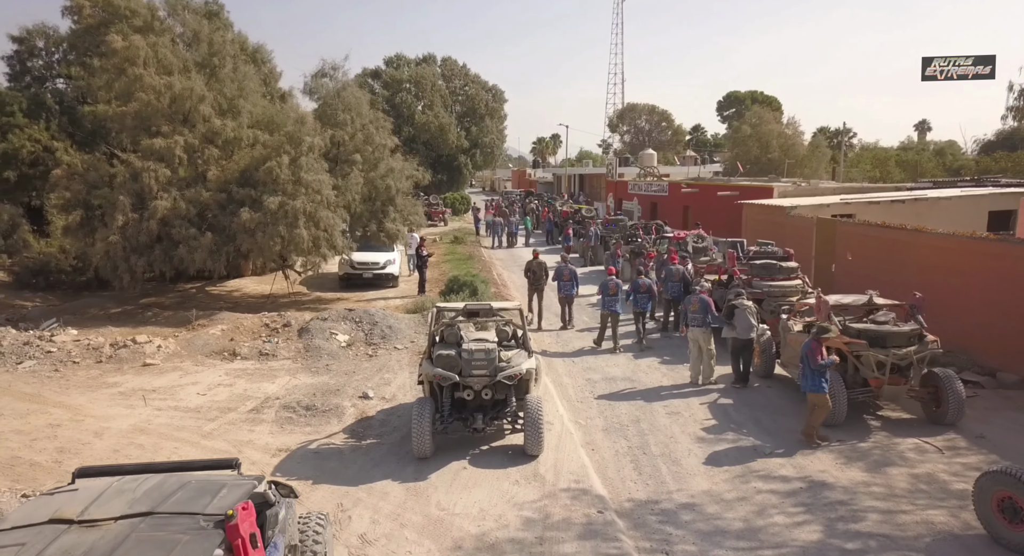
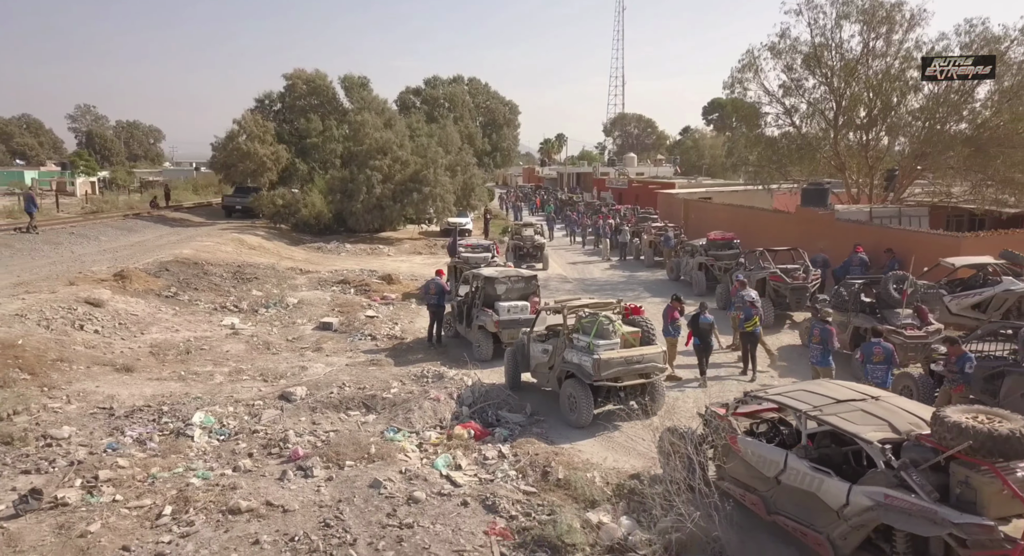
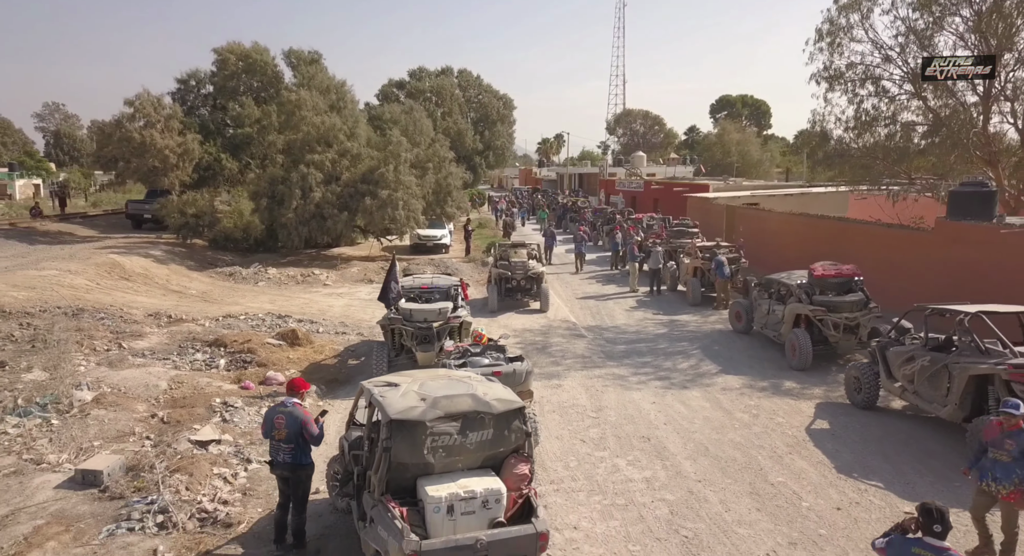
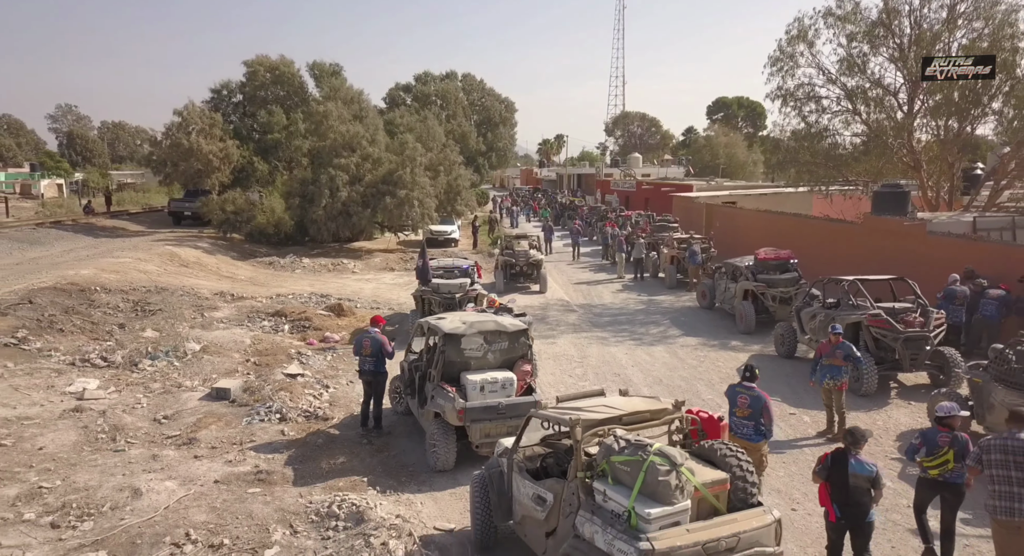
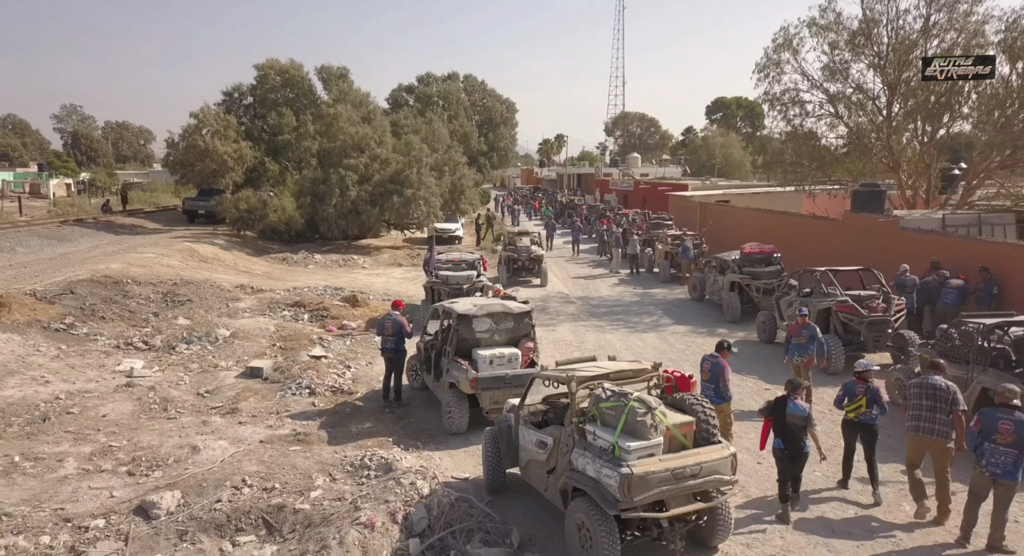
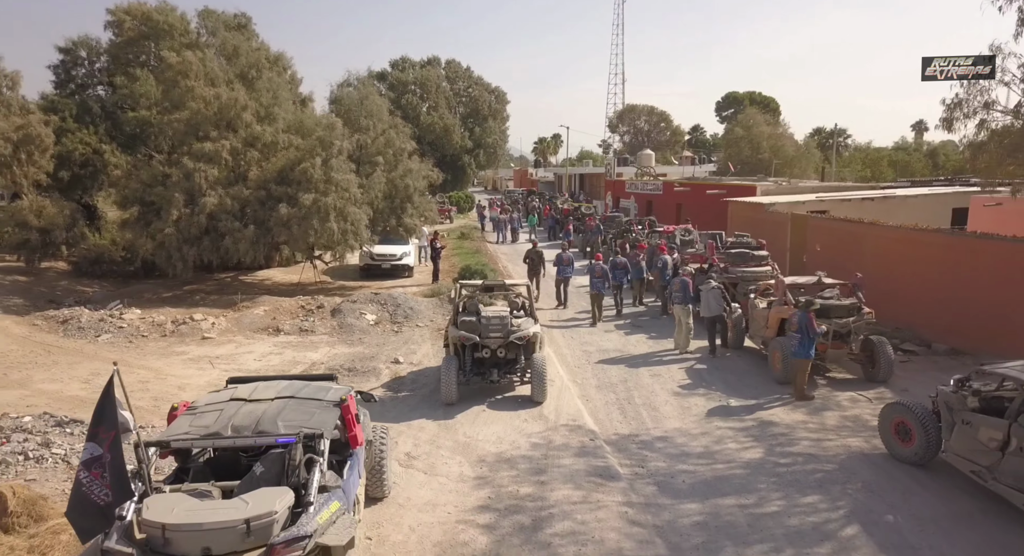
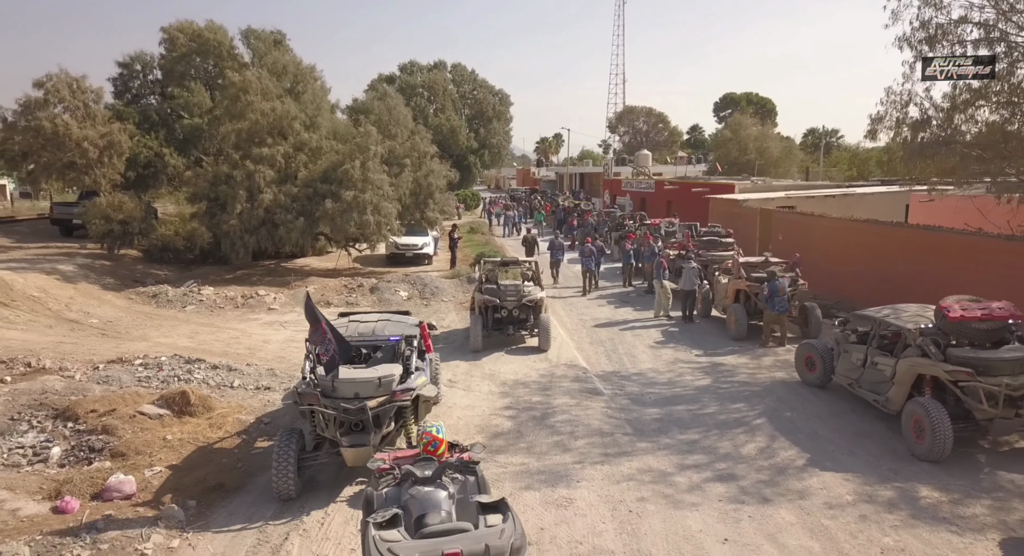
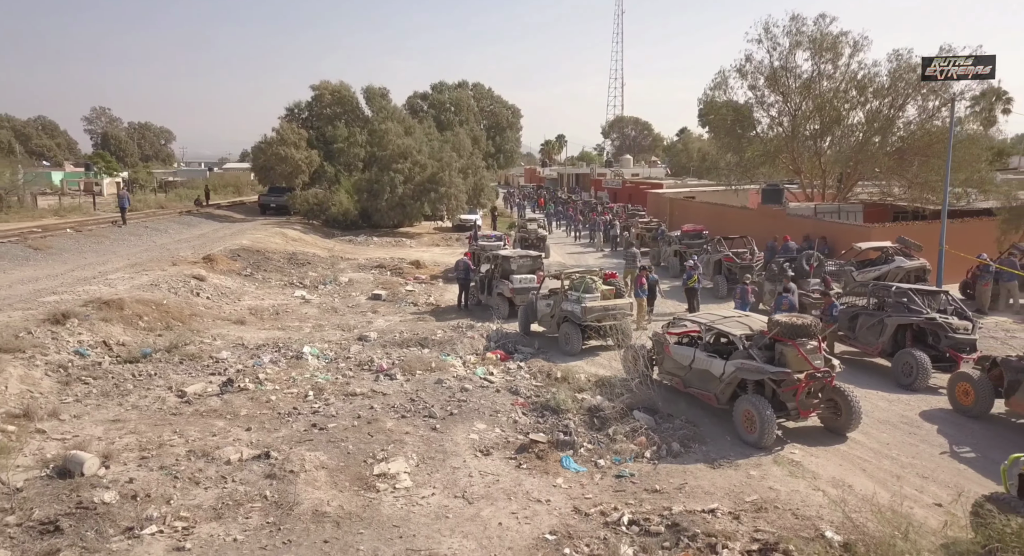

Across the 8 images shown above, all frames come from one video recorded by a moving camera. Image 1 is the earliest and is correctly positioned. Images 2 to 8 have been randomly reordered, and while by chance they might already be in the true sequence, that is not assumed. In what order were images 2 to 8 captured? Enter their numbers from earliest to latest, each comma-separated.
6, 7, 3, 4, 5, 2, 8
